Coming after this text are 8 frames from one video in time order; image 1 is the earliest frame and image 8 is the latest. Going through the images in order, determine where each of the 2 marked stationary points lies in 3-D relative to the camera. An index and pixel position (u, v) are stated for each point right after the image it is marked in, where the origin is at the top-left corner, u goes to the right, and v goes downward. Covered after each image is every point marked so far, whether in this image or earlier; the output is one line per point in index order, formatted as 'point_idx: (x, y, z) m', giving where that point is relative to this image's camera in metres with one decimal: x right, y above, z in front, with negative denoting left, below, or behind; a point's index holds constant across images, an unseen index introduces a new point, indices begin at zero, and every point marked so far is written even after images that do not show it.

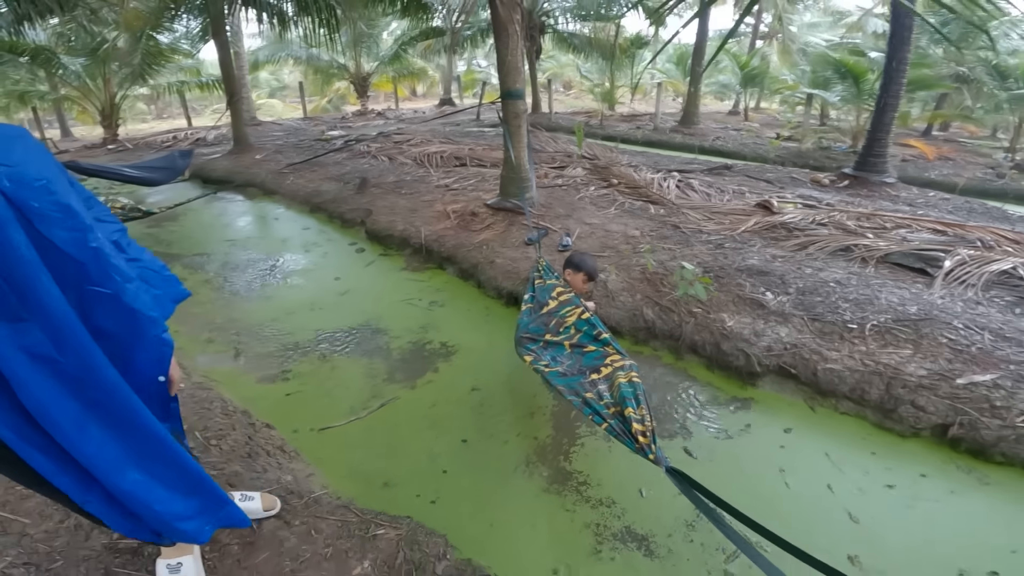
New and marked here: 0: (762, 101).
0: (+6.5, +4.8, +14.2) m
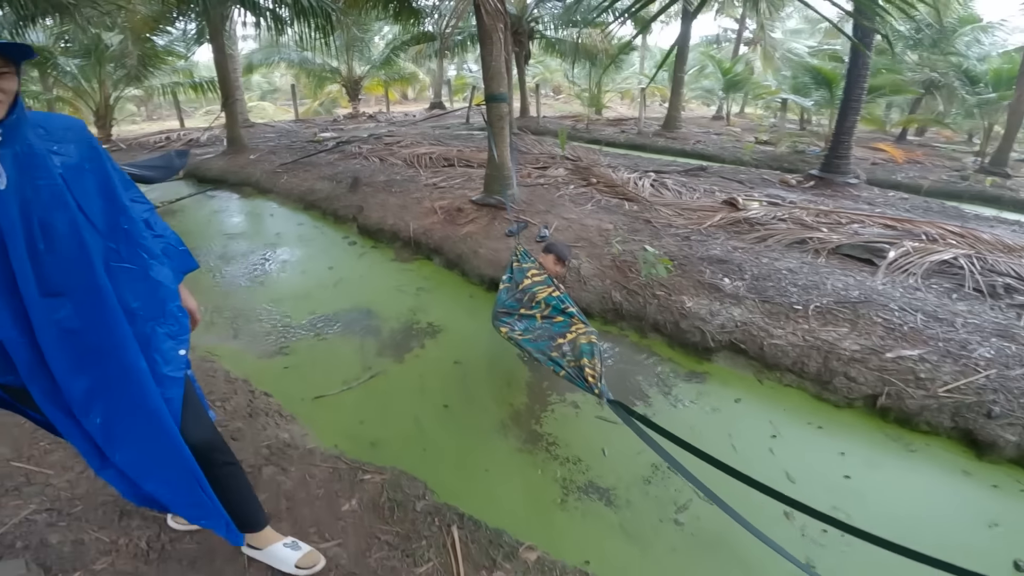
0: (+6.2, +4.8, +14.6) m
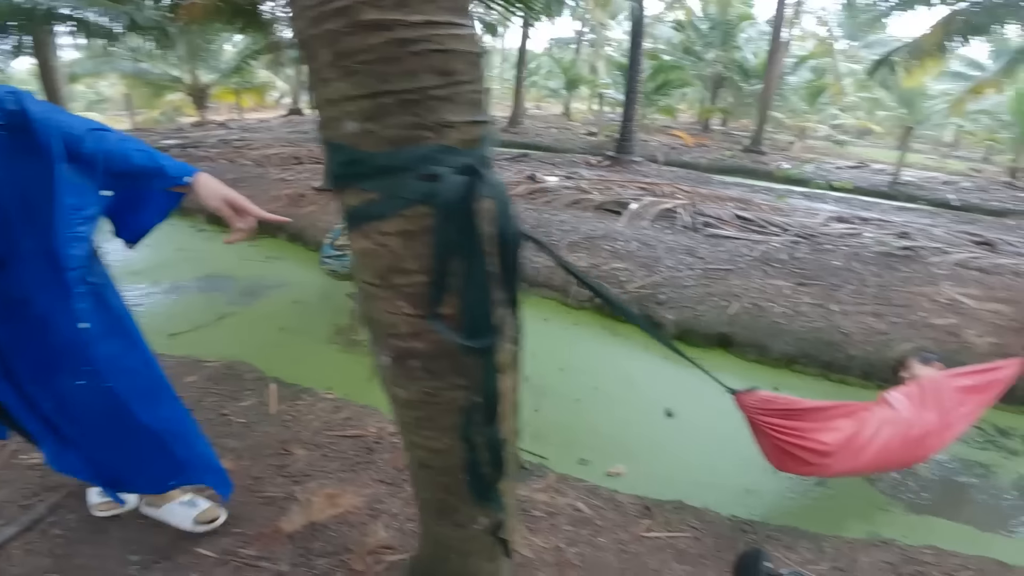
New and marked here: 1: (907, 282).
0: (+2.2, +5.5, +16.5) m
1: (+3.1, 0.0, +4.4) m
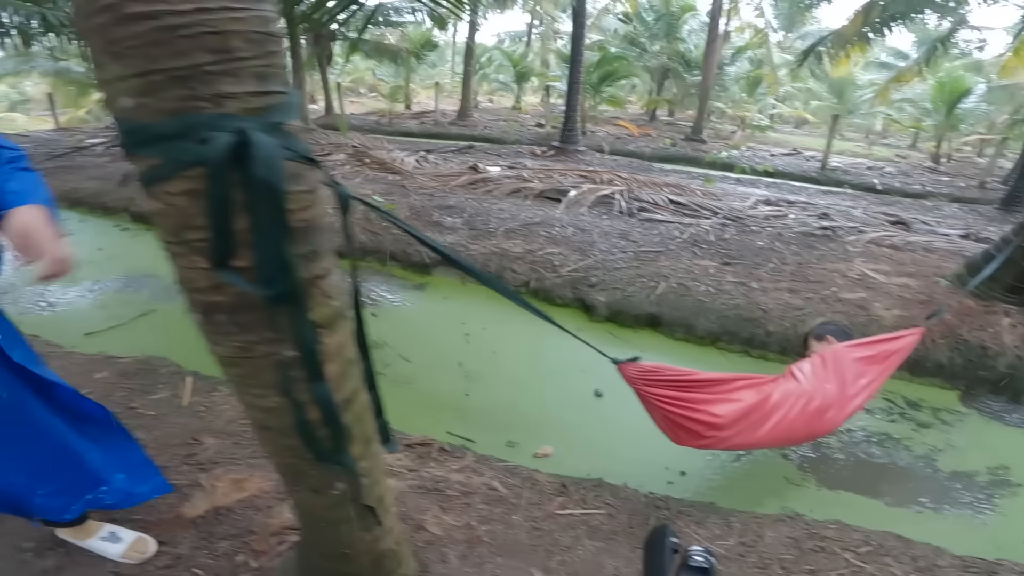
0: (+0.7, +5.8, +16.5) m
1: (+2.6, +0.3, +4.6) m
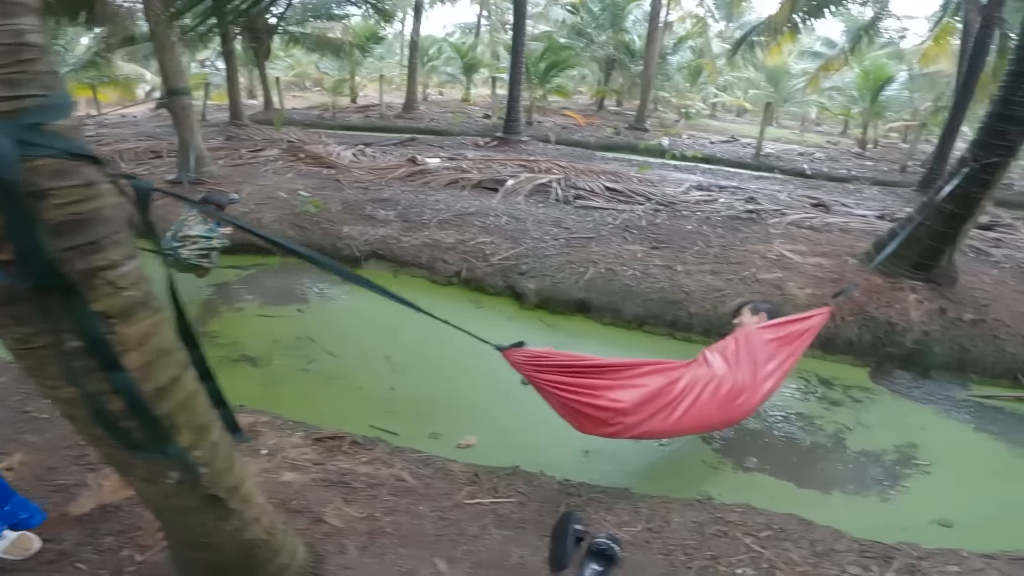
0: (-0.8, +6.0, +16.5) m
1: (+2.0, +0.4, +4.8) m
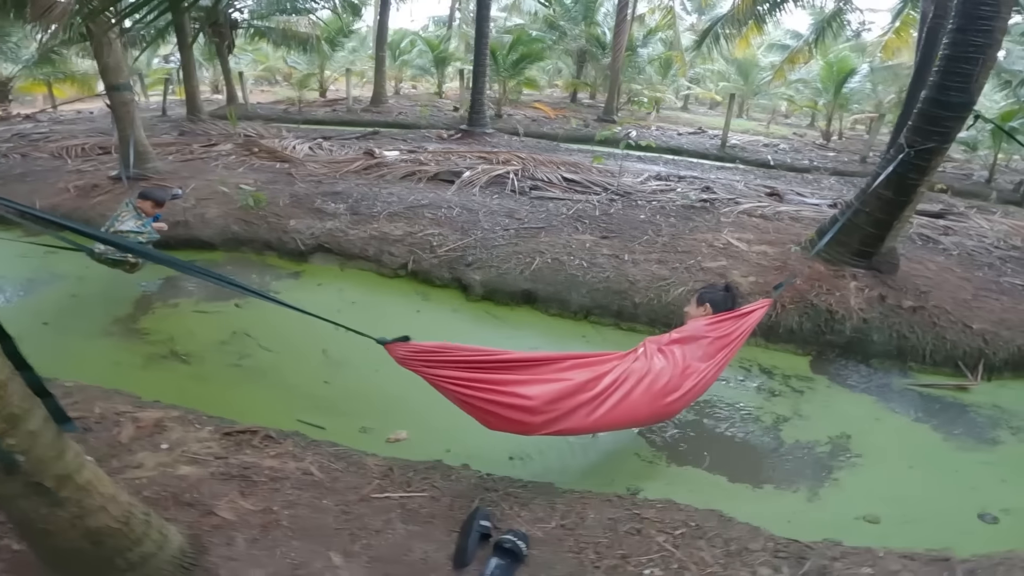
0: (-1.6, +6.1, +16.3) m
1: (+1.6, +0.5, +4.7) m
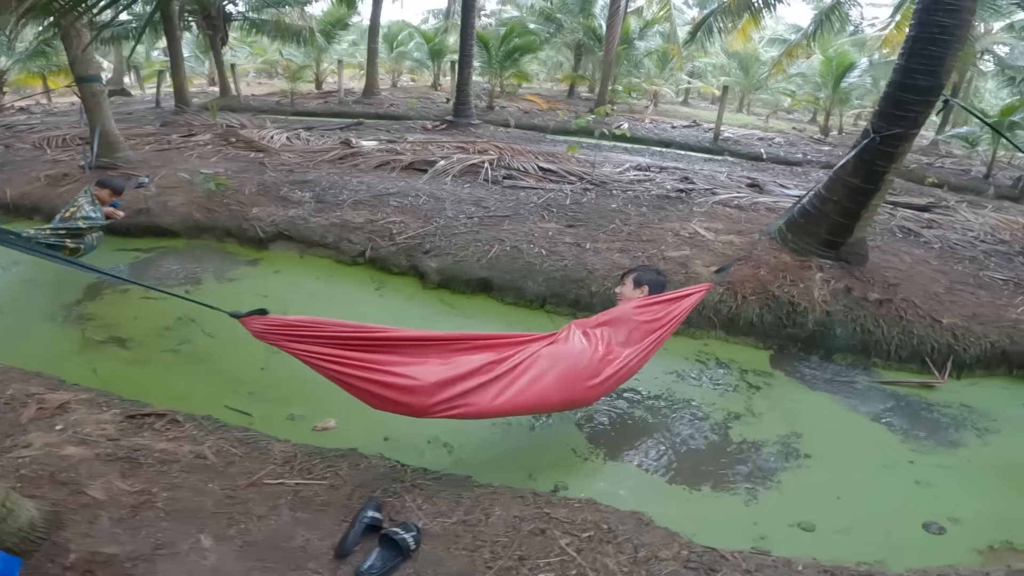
0: (-1.6, +6.3, +16.2) m
1: (+1.3, +0.6, +4.6) m
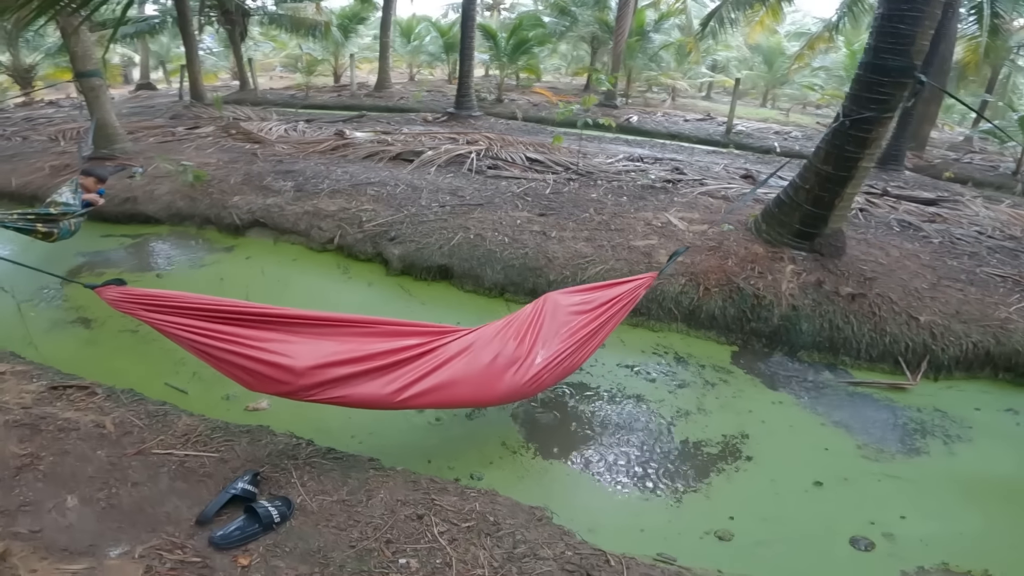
0: (-1.0, +6.4, +16.2) m
1: (+1.0, +0.6, +4.4) m
